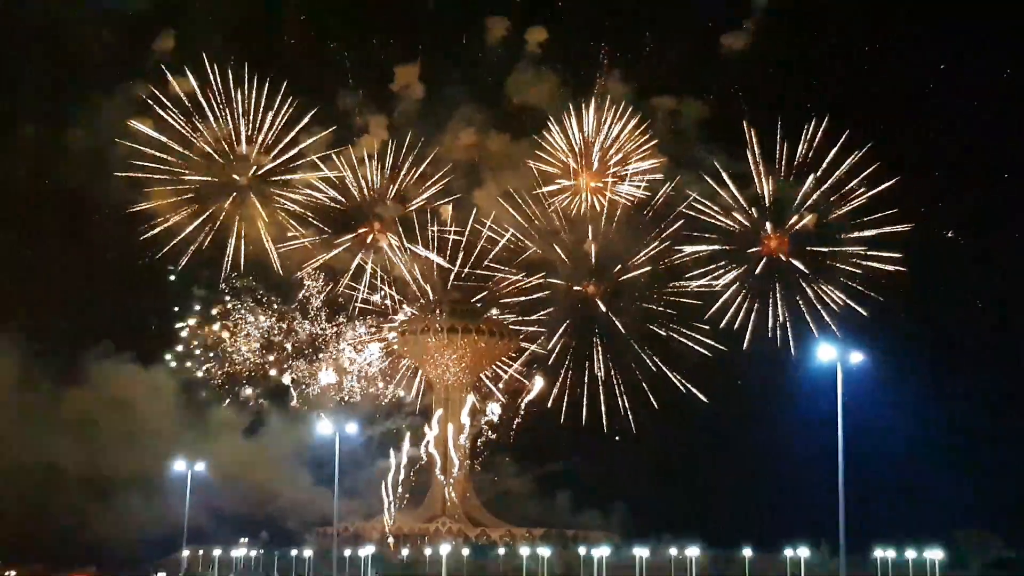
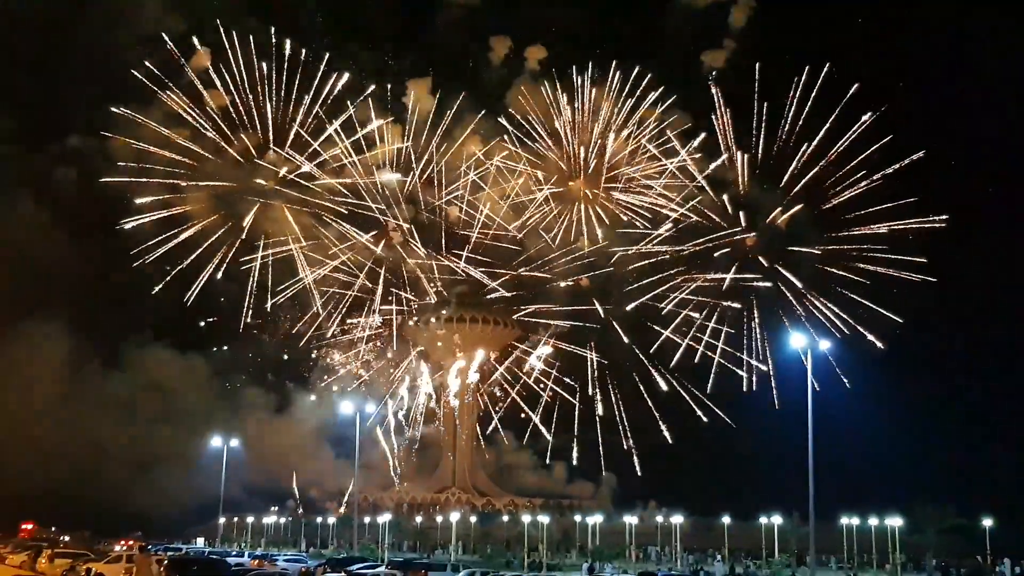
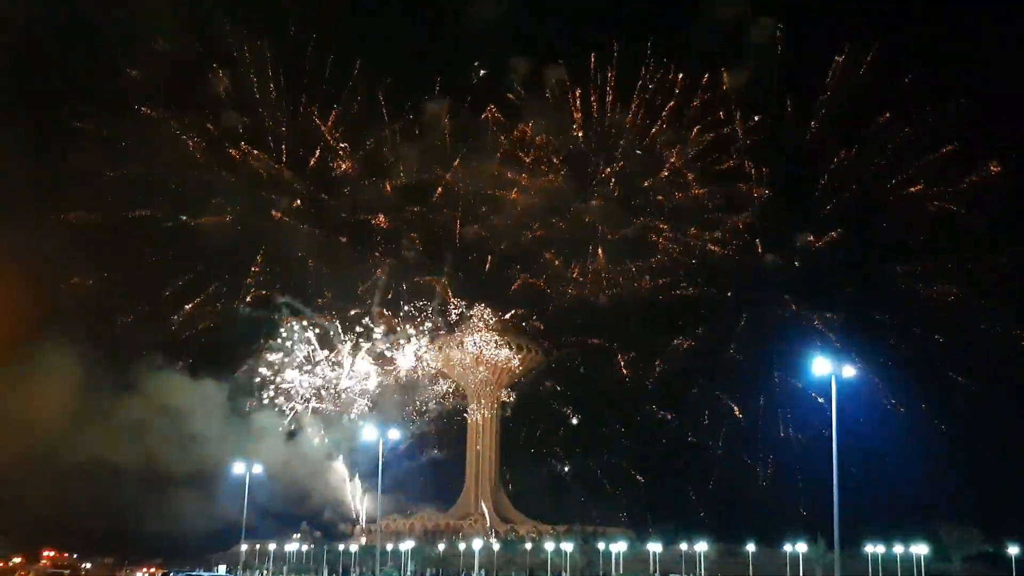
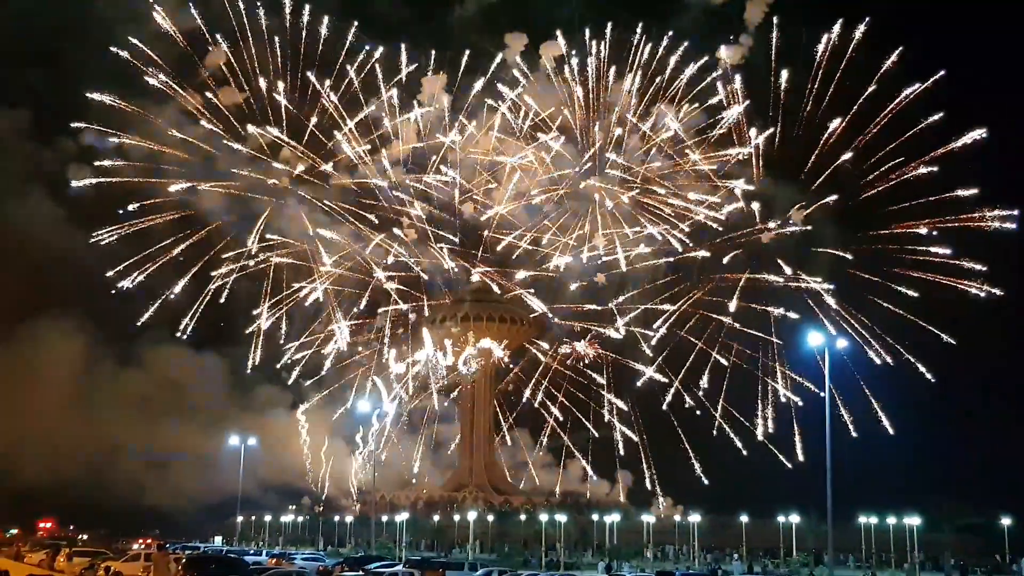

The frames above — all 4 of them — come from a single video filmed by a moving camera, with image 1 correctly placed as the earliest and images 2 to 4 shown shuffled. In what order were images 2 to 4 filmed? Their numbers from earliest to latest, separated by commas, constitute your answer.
2, 4, 3
